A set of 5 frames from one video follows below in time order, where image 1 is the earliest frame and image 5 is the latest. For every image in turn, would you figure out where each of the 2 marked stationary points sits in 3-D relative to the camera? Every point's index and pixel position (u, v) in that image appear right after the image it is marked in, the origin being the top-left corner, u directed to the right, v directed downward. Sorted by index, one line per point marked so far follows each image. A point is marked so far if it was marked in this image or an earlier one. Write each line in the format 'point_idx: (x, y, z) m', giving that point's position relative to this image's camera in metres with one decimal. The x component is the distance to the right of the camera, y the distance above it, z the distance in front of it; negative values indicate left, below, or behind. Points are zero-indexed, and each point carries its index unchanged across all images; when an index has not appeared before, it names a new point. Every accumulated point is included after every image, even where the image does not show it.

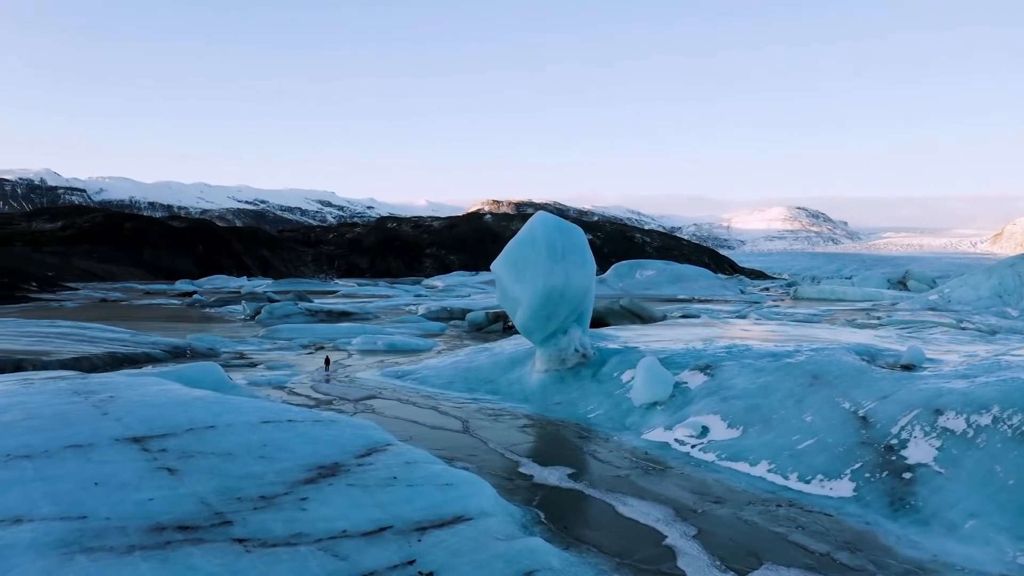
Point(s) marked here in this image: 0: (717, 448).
0: (+2.5, -1.9, +8.6) m
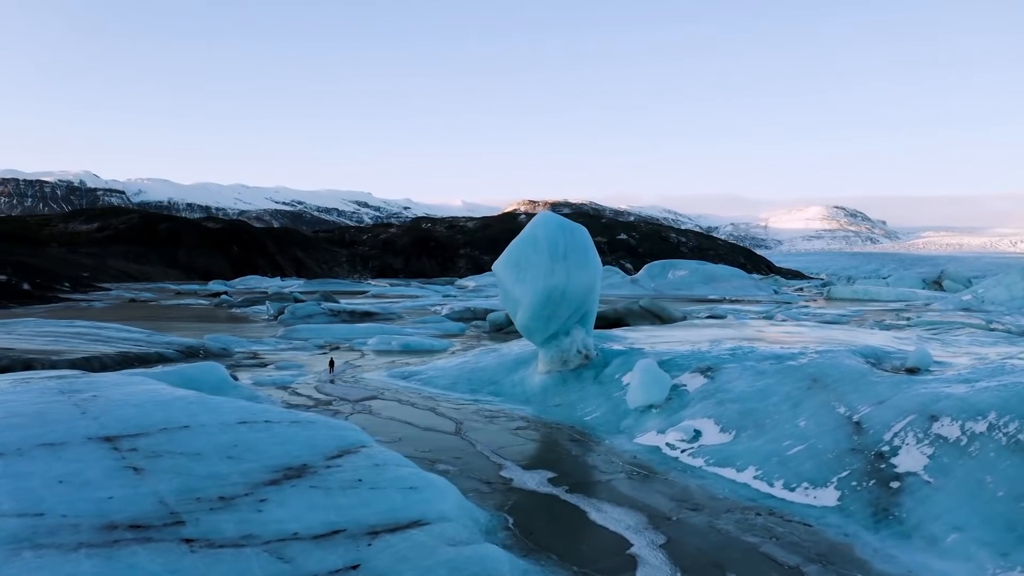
0: (+2.3, -1.9, +8.3) m
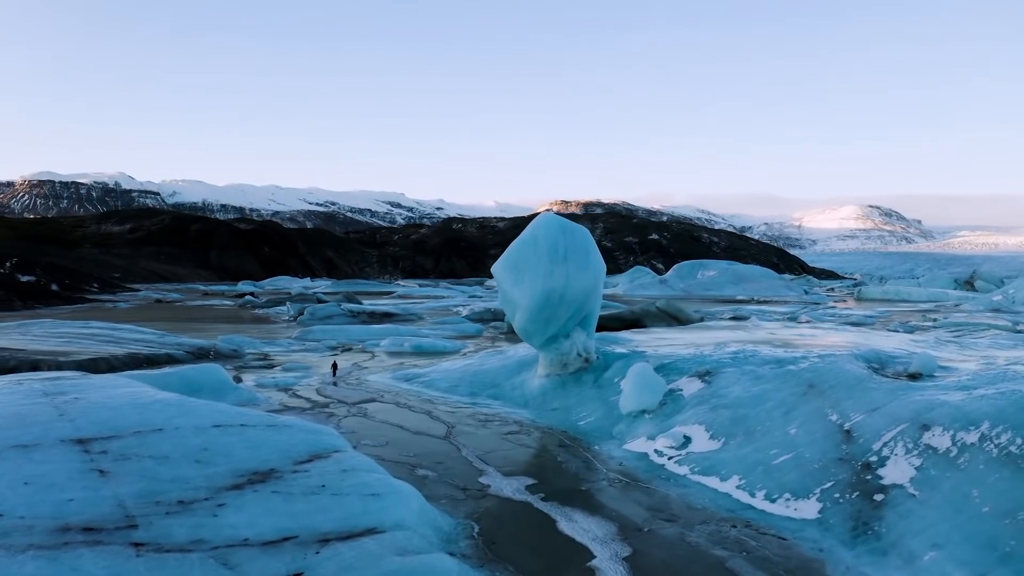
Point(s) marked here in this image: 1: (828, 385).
0: (+2.1, -2.0, +8.1) m
1: (+3.9, -1.2, +8.7) m
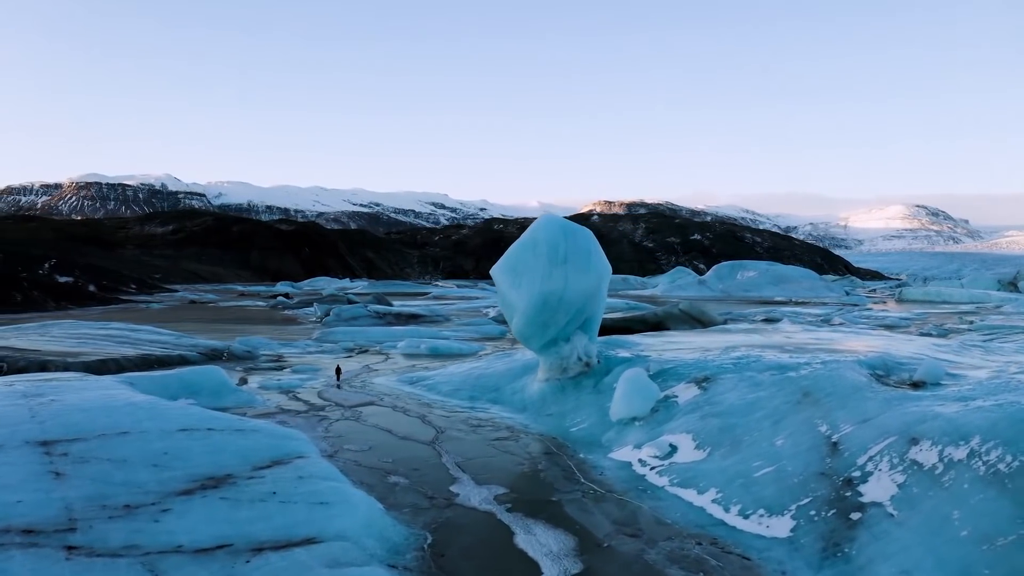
0: (+1.8, -2.0, +7.8) m
1: (+3.6, -1.2, +8.3) m
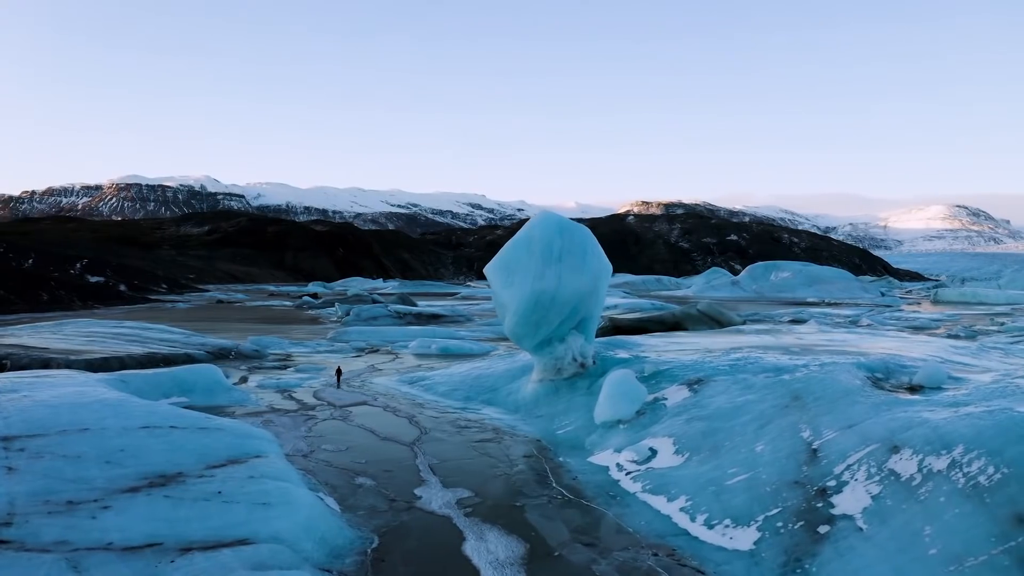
0: (+1.4, -2.0, +7.4) m
1: (+3.3, -1.2, +7.9) m
